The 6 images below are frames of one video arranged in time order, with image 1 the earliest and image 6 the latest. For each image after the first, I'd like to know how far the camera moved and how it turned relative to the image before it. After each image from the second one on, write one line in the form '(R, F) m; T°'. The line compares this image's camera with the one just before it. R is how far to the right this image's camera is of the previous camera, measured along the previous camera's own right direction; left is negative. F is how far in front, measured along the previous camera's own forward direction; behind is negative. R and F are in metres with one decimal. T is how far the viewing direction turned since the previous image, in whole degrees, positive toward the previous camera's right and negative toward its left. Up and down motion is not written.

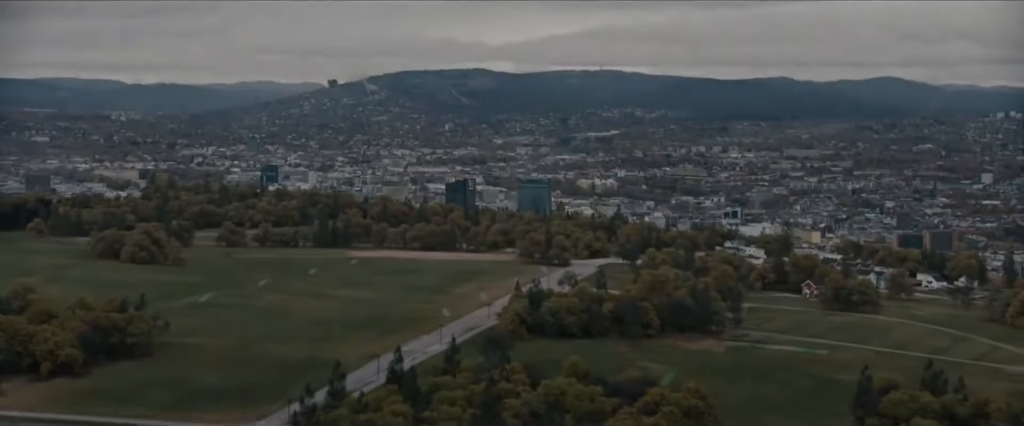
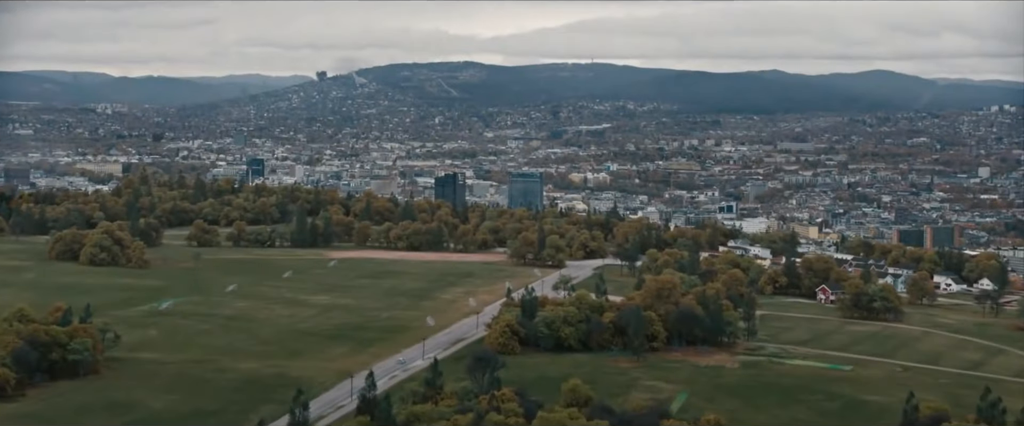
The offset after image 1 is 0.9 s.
(0.0, +1.1) m; 0°
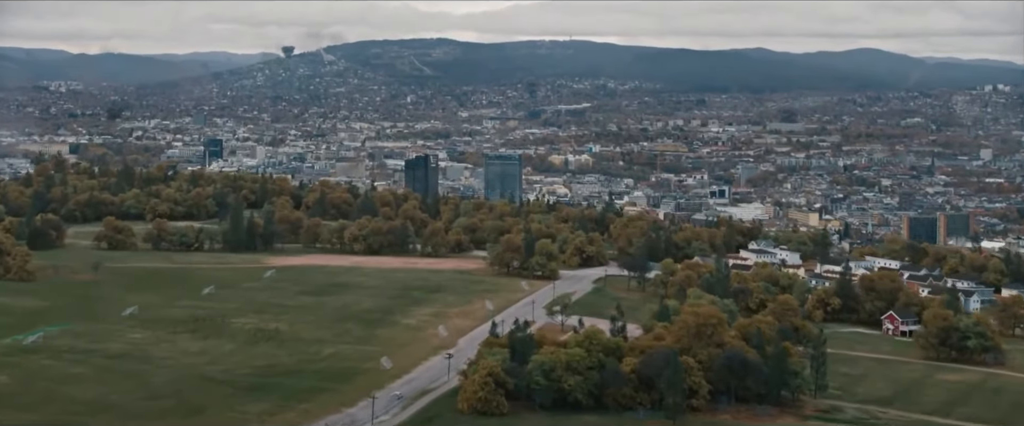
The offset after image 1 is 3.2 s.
(-0.1, +3.0) m; +1°
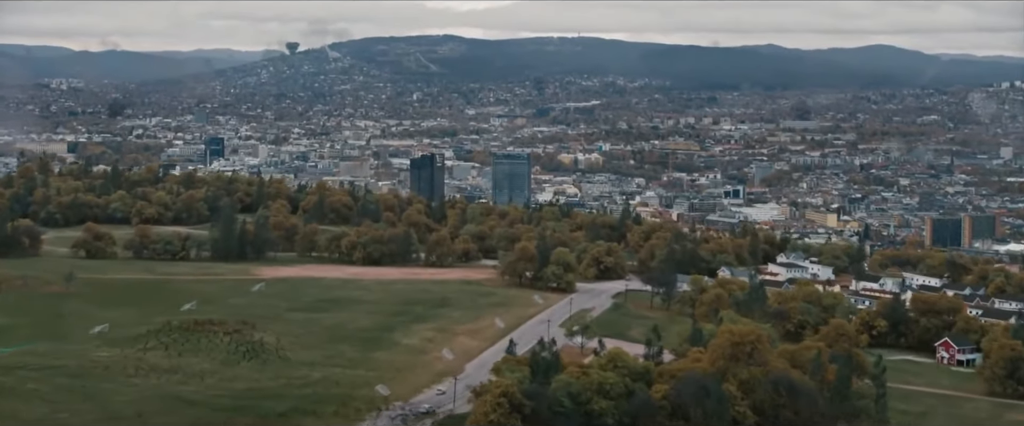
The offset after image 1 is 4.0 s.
(-0.1, +1.1) m; 0°
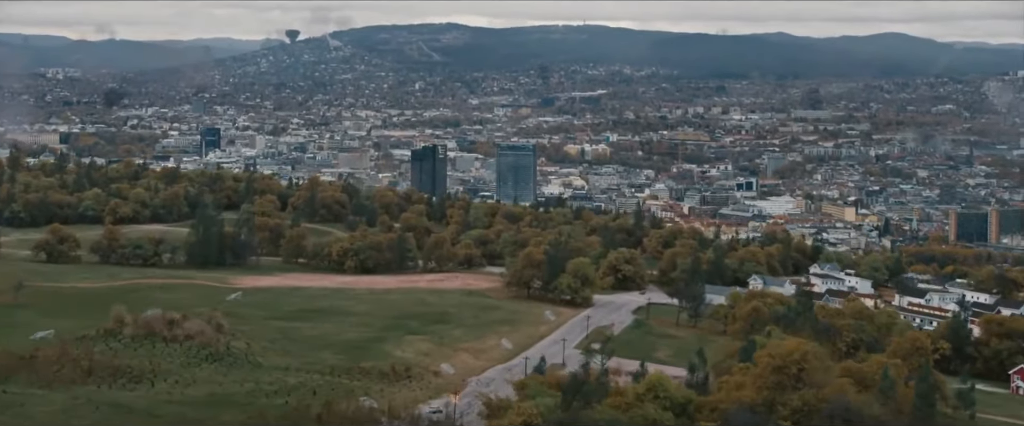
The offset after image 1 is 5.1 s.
(0.0, +1.3) m; 0°
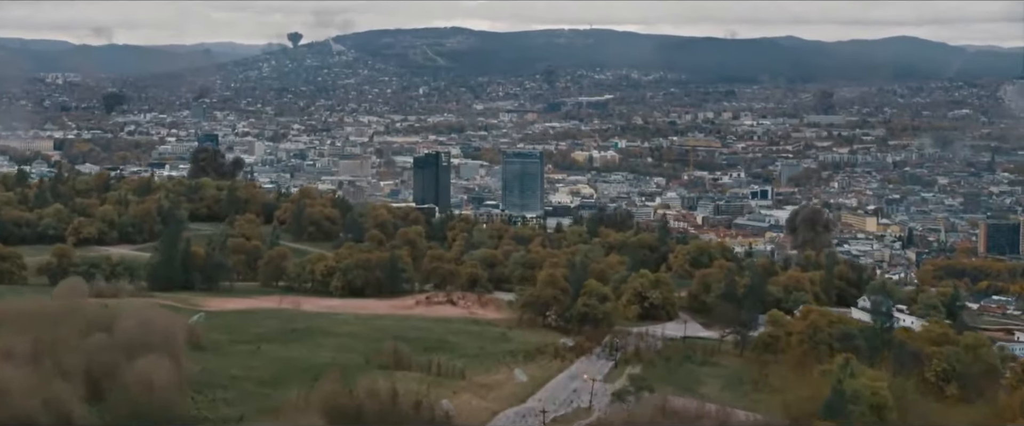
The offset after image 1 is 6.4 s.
(0.0, +1.3) m; 0°
